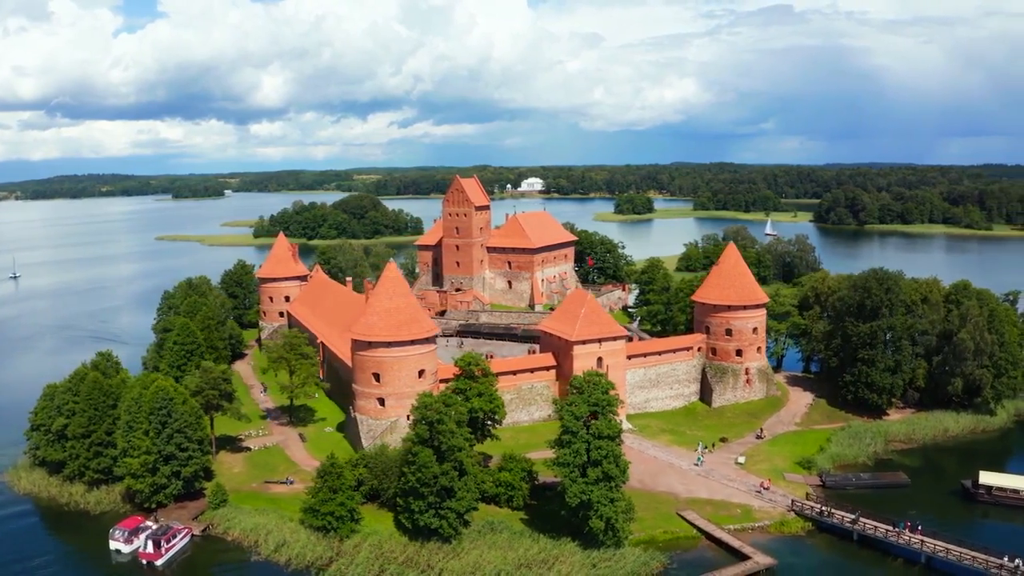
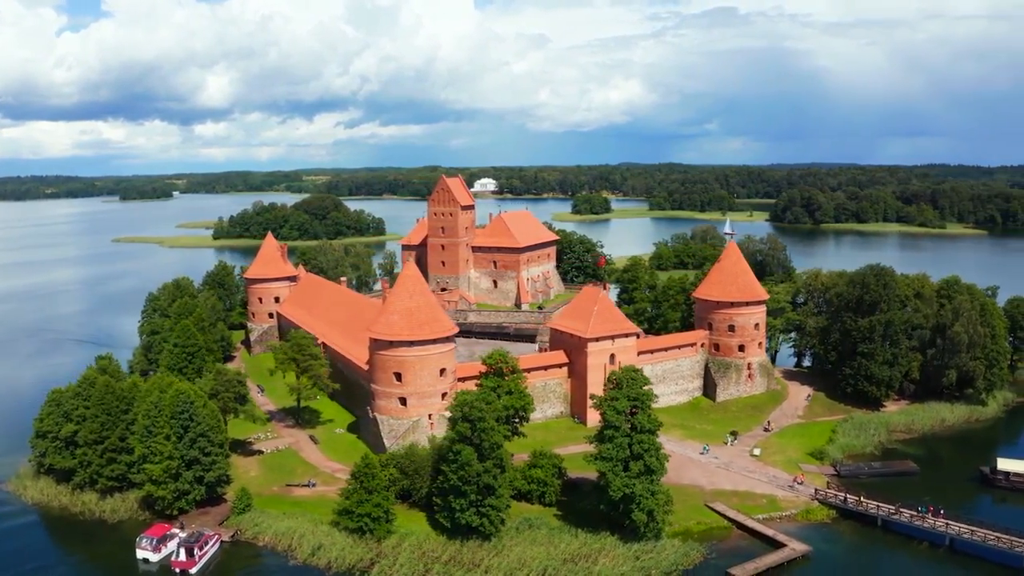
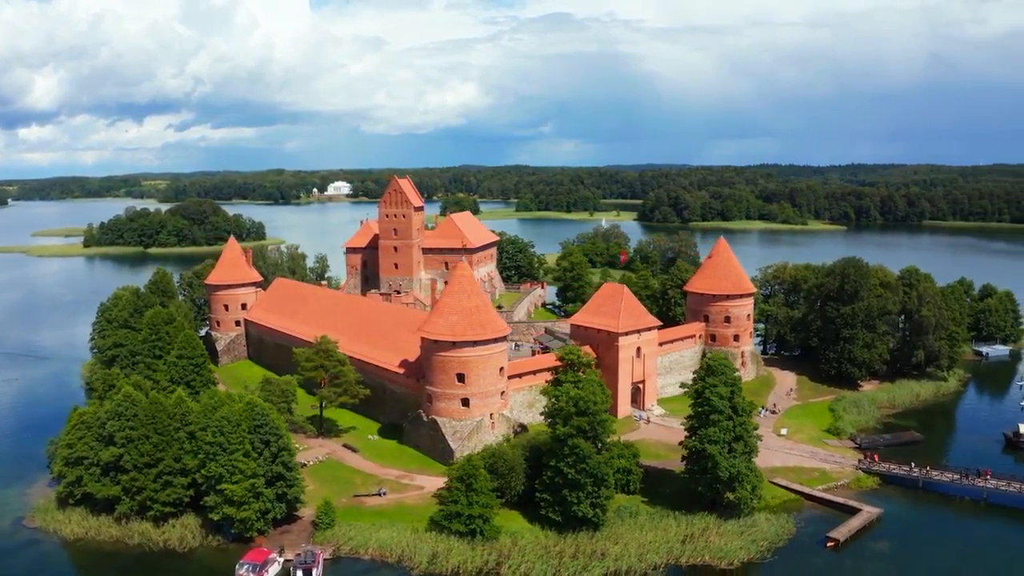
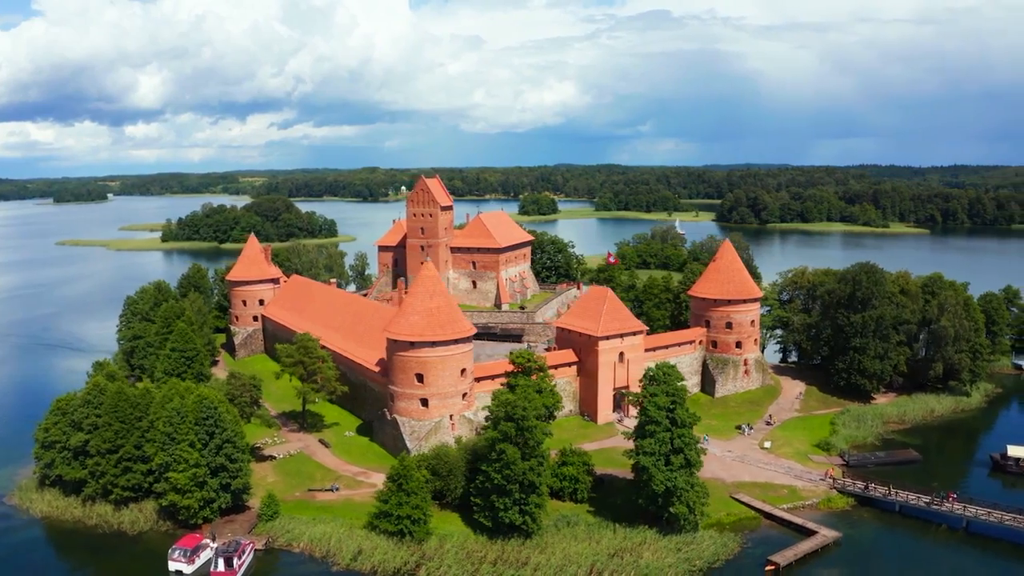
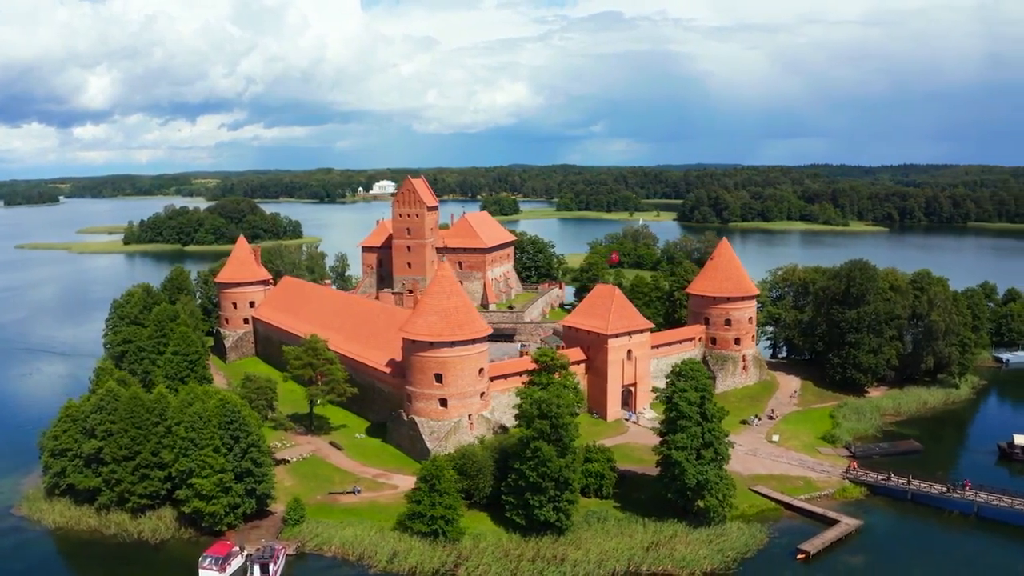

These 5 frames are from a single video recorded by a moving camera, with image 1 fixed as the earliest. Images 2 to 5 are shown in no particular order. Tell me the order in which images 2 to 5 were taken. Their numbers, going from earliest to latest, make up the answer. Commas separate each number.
2, 4, 5, 3
